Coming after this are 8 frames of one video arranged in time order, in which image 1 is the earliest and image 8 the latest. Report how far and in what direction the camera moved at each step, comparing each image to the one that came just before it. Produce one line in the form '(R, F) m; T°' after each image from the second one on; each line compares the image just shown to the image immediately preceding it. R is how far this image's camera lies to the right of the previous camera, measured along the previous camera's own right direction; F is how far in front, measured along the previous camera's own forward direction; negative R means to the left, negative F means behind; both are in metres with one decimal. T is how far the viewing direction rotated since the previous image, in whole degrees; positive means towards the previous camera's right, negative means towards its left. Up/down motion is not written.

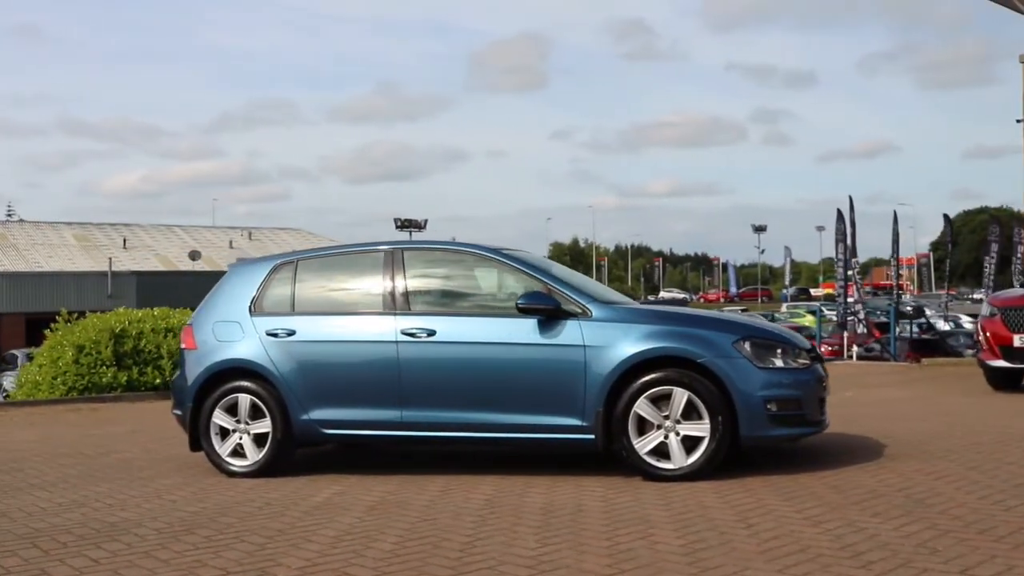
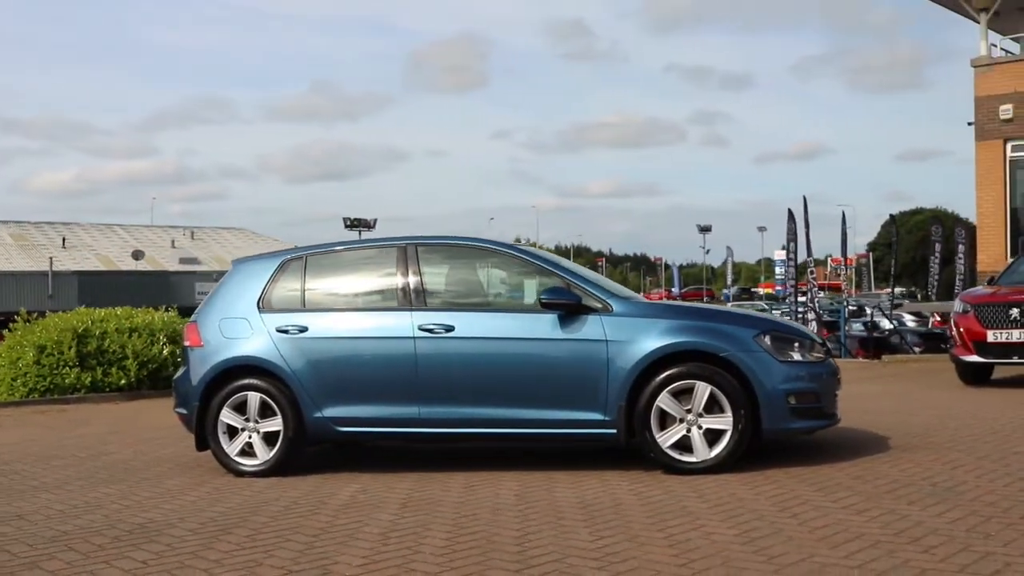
(-0.6, 0.0) m; +4°
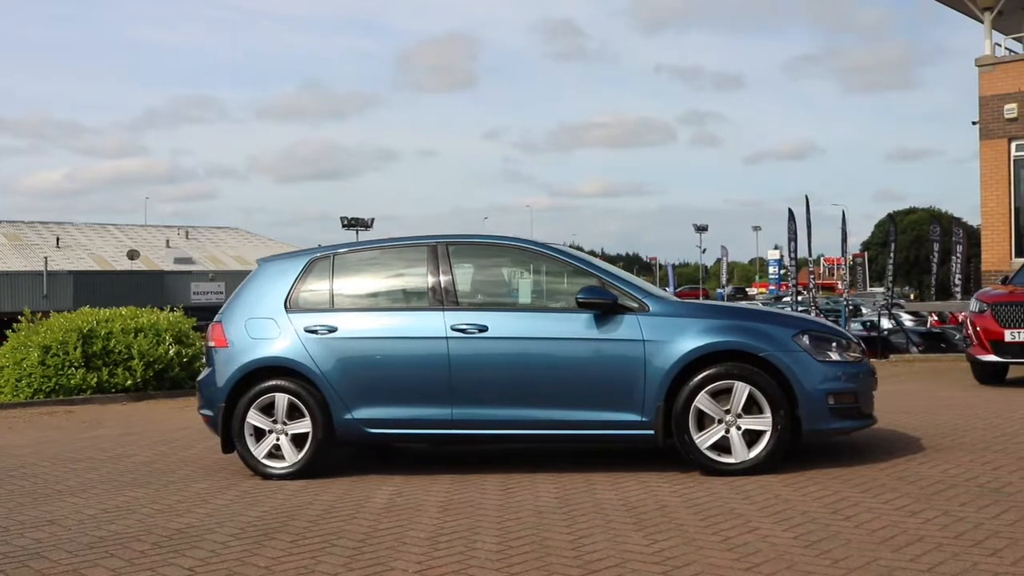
(-0.3, +0.1) m; +1°
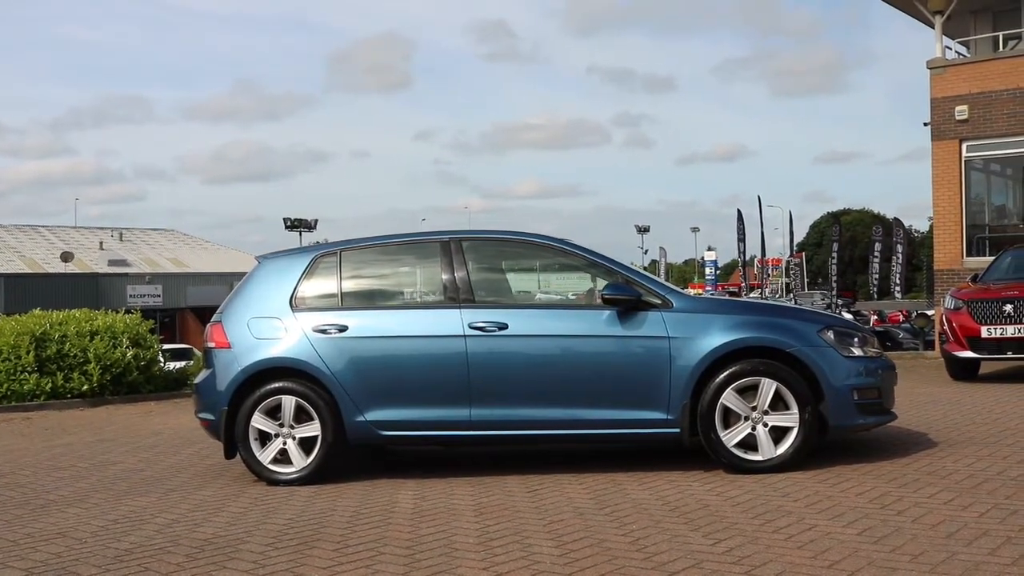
(-0.6, +0.2) m; +4°
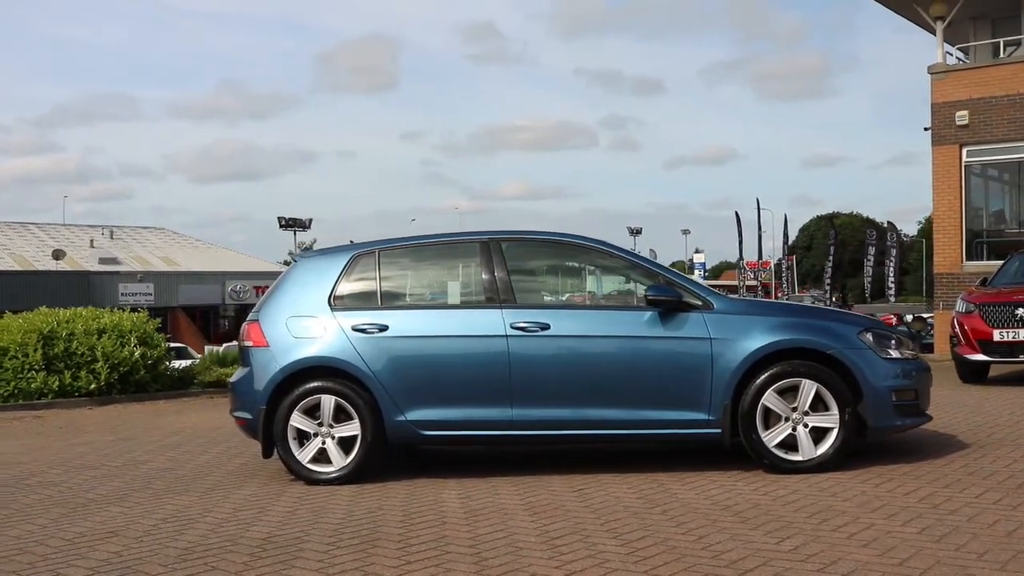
(-0.4, 0.0) m; +1°
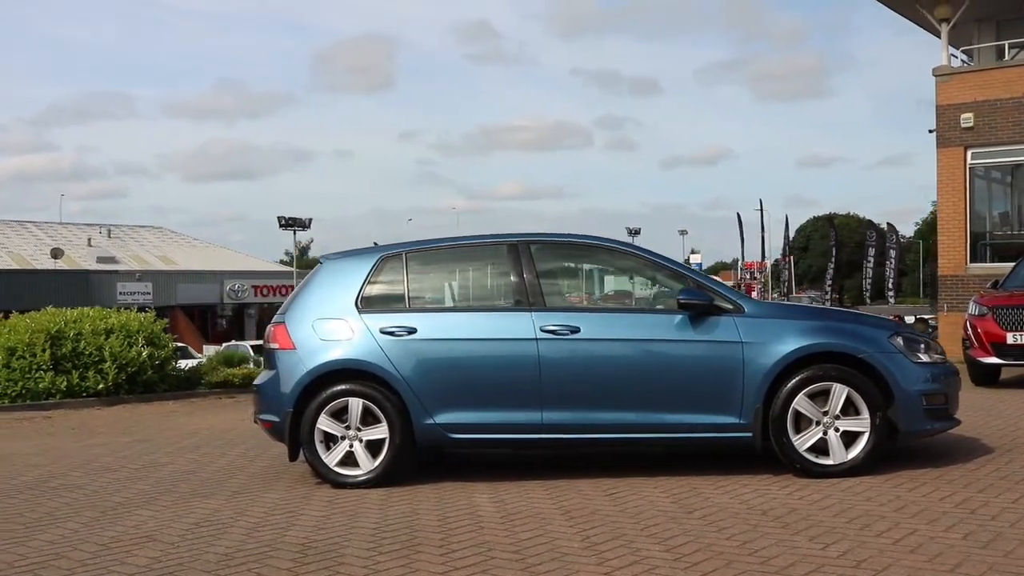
(-0.2, 0.0) m; 0°
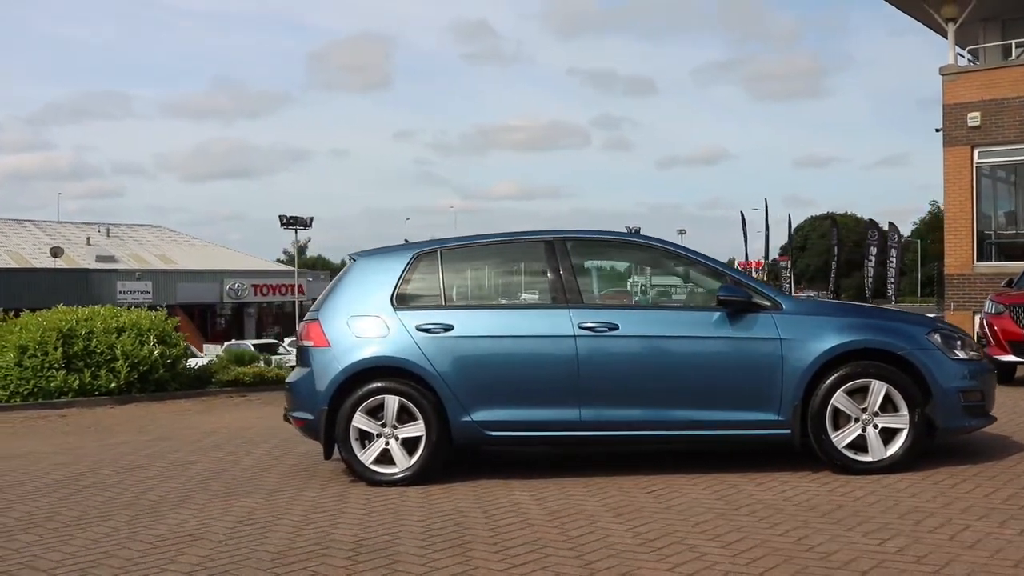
(-0.3, 0.0) m; 0°
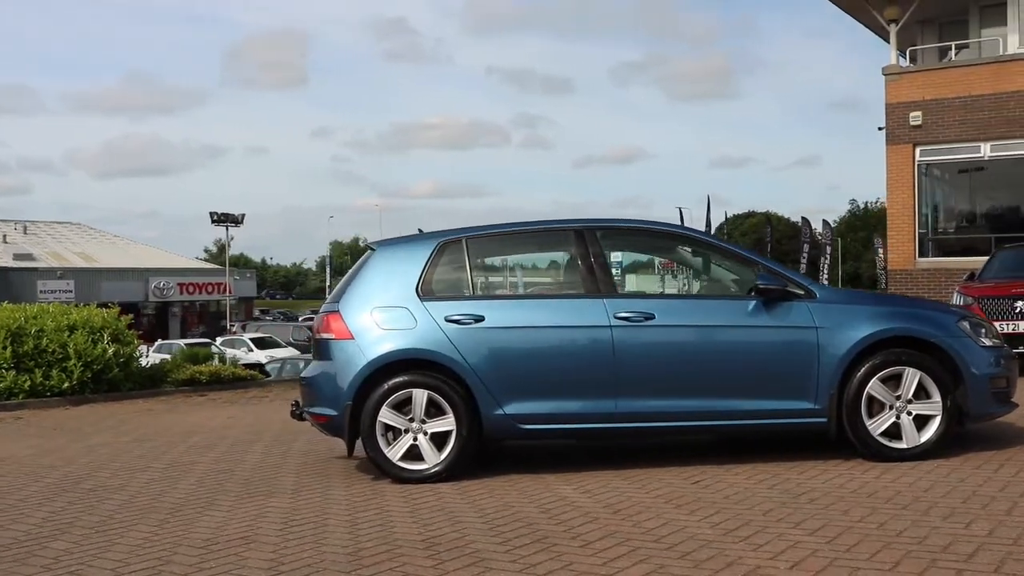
(-0.8, +0.2) m; +5°
